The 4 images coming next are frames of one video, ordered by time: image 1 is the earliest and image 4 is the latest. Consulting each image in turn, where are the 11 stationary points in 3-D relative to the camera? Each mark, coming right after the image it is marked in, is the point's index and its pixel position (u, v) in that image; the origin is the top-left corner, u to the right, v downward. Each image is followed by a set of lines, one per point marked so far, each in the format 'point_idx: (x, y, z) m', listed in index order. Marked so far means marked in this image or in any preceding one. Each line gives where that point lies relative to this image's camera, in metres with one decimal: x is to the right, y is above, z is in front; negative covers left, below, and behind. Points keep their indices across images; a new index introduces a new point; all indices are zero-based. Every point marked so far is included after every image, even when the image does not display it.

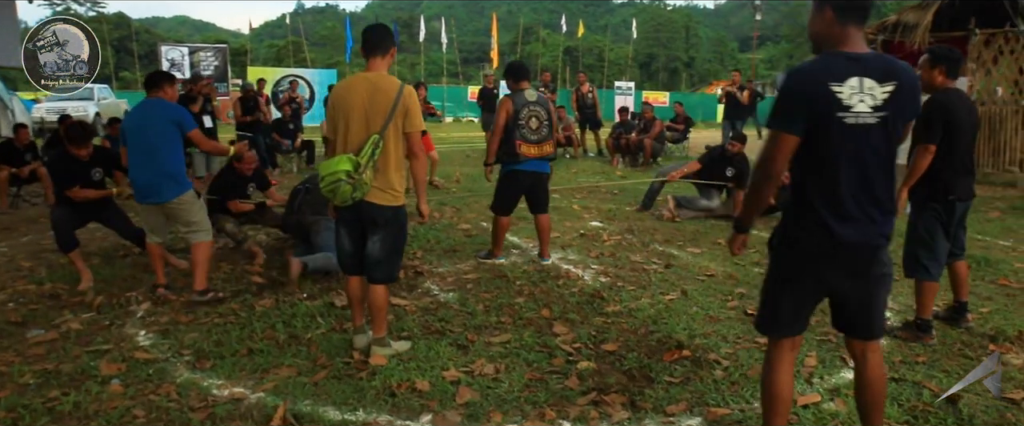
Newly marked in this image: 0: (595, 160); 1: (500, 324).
0: (+1.4, +0.9, +12.2) m
1: (-0.1, -0.7, +4.9) m
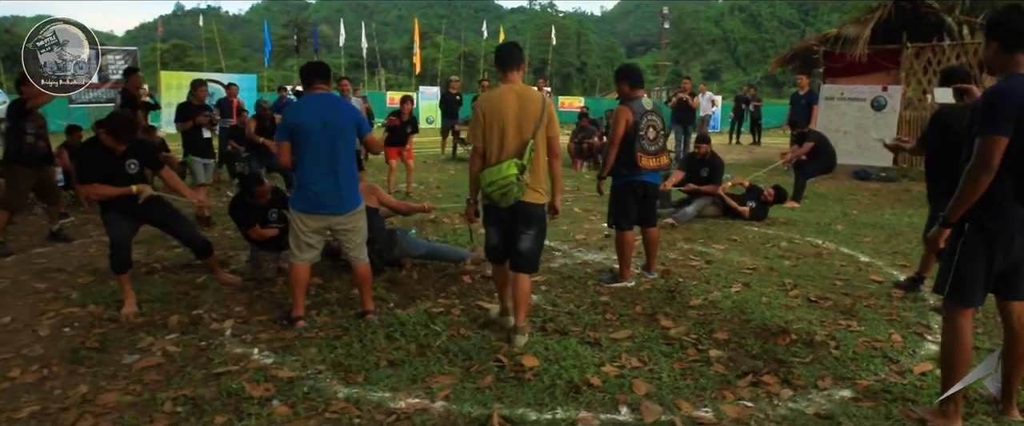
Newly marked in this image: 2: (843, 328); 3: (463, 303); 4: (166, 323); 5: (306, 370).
0: (+0.7, +0.8, +12.6) m
1: (+0.7, -0.8, +5.2) m
2: (+2.2, -0.8, +5.1) m
3: (-0.4, -0.7, +5.6) m
4: (-2.4, -0.8, +5.2) m
5: (-1.2, -0.9, +4.4) m
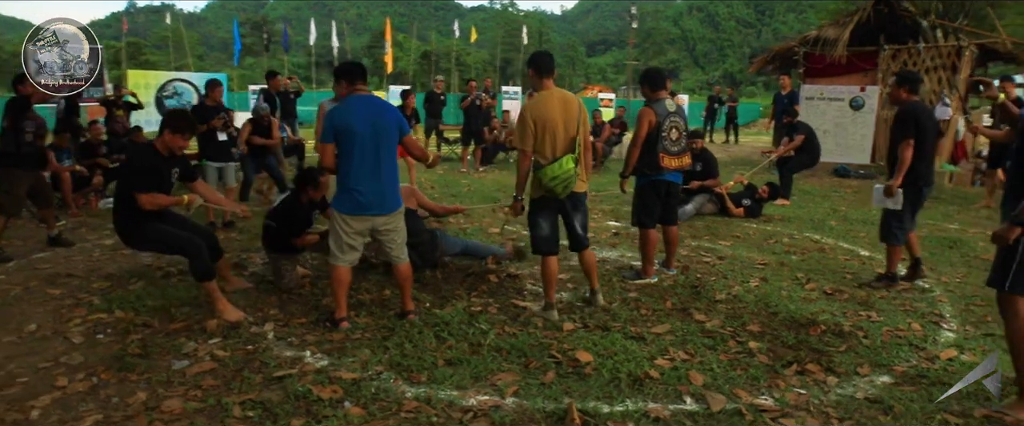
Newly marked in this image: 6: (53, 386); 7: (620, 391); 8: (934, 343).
0: (+0.5, +0.8, +12.7) m
1: (+1.0, -0.7, +5.3) m
2: (+2.5, -0.8, +5.4) m
3: (-0.1, -0.7, +5.7) m
4: (-2.1, -0.8, +5.2) m
5: (-0.9, -0.9, +4.4) m
6: (-2.7, -1.0, +4.4) m
7: (+0.6, -1.0, +4.1) m
8: (+2.8, -0.9, +4.9) m
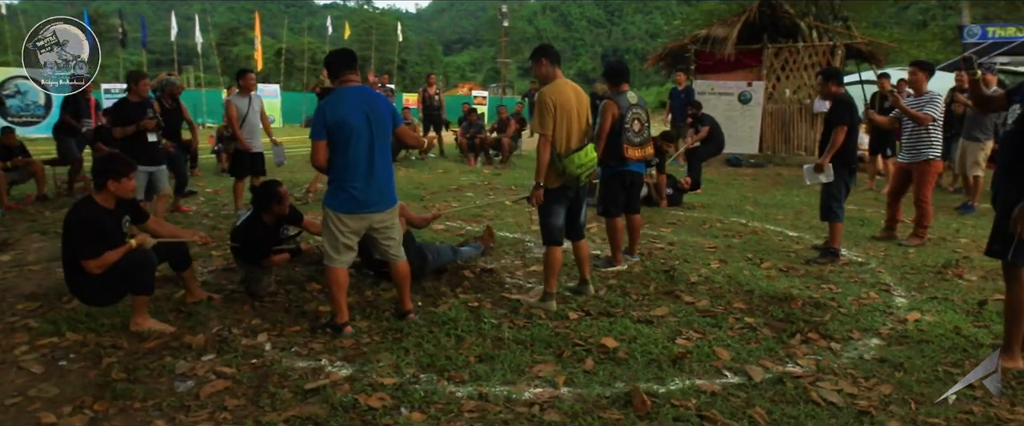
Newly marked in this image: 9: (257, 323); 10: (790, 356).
0: (-1.1, +0.9, +12.6) m
1: (+0.9, -0.7, +5.5) m
2: (+2.5, -0.6, +5.9) m
3: (-0.2, -0.6, +5.7) m
4: (-2.0, -0.8, +4.7) m
5: (-0.6, -0.9, +4.2) m
6: (-2.4, -1.1, +3.8) m
7: (+0.9, -0.9, +4.2) m
8: (+2.8, -0.7, +5.5) m
9: (-1.7, -0.8, +5.1) m
10: (+1.7, -0.9, +4.5) m
